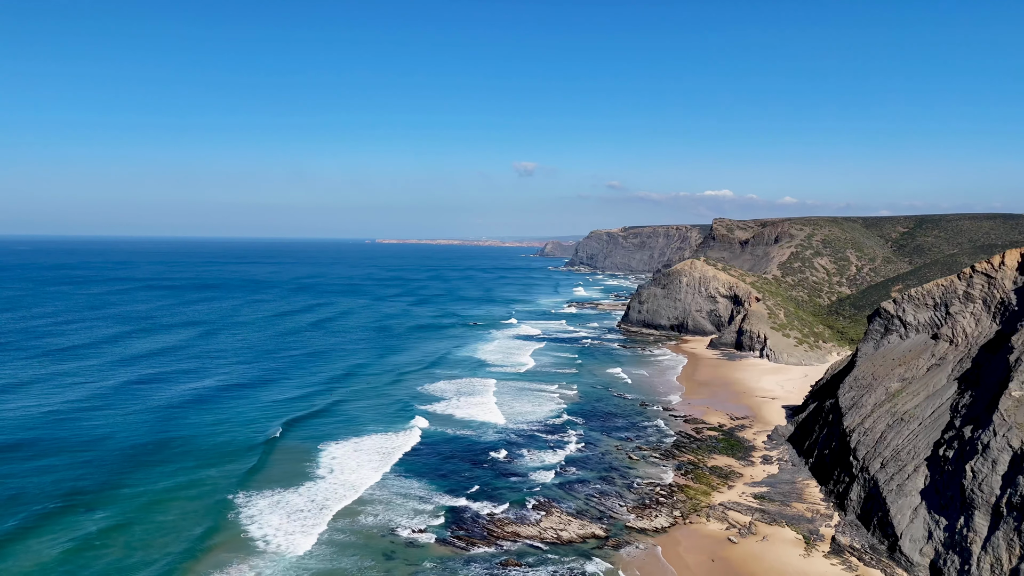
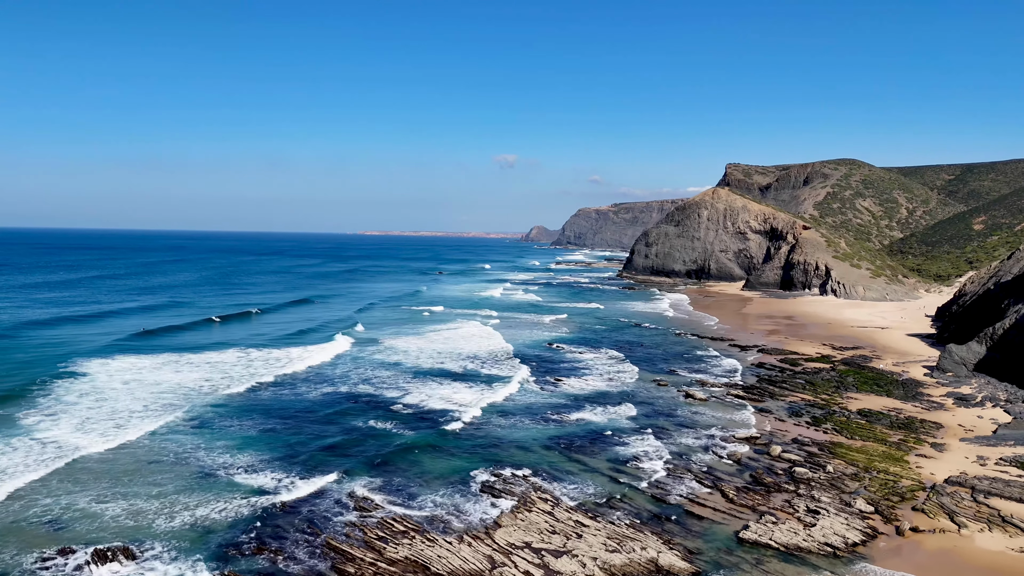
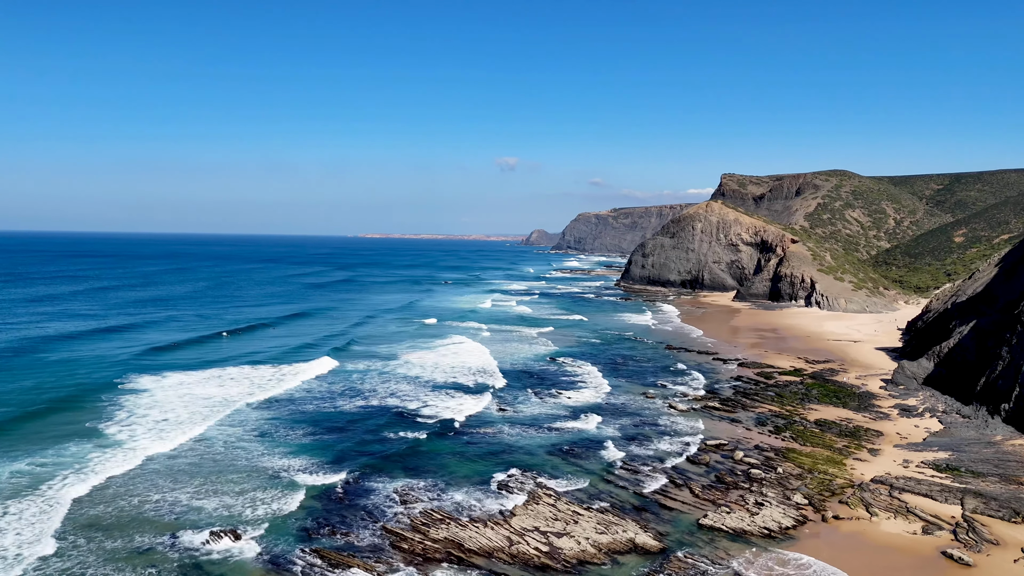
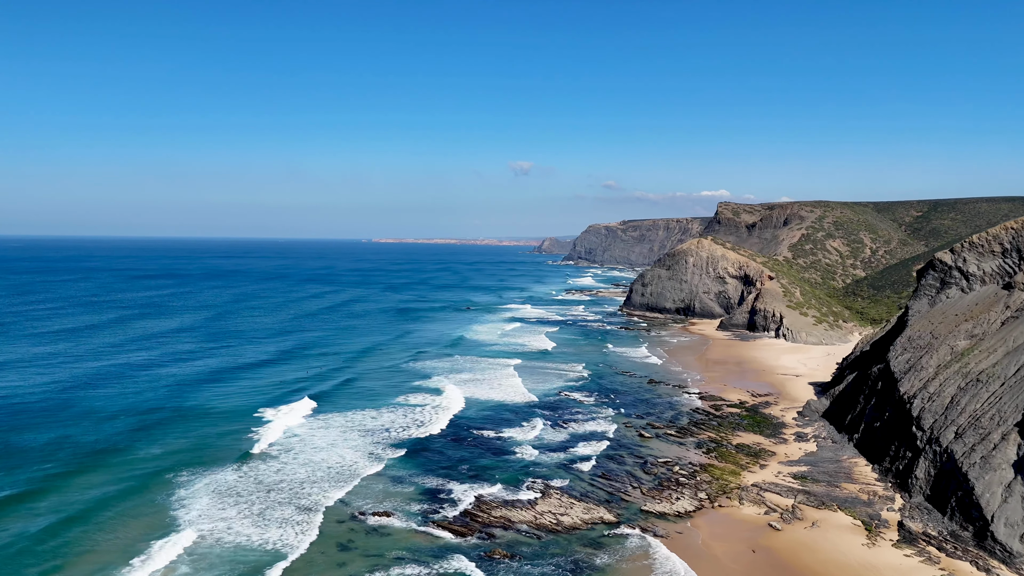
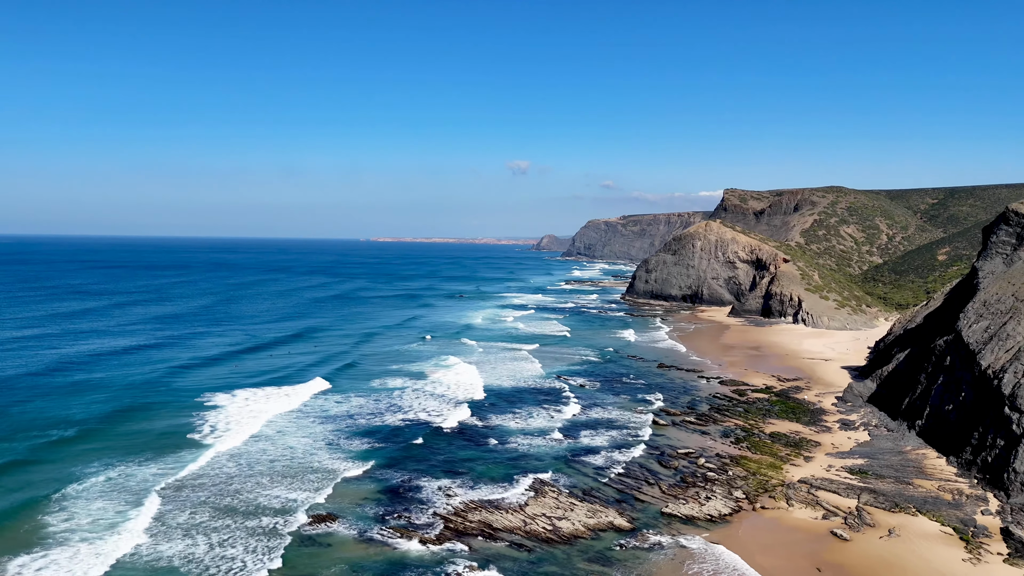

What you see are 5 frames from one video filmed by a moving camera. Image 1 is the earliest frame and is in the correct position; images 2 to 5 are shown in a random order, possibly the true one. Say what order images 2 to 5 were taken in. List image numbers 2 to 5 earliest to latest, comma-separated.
4, 5, 3, 2
